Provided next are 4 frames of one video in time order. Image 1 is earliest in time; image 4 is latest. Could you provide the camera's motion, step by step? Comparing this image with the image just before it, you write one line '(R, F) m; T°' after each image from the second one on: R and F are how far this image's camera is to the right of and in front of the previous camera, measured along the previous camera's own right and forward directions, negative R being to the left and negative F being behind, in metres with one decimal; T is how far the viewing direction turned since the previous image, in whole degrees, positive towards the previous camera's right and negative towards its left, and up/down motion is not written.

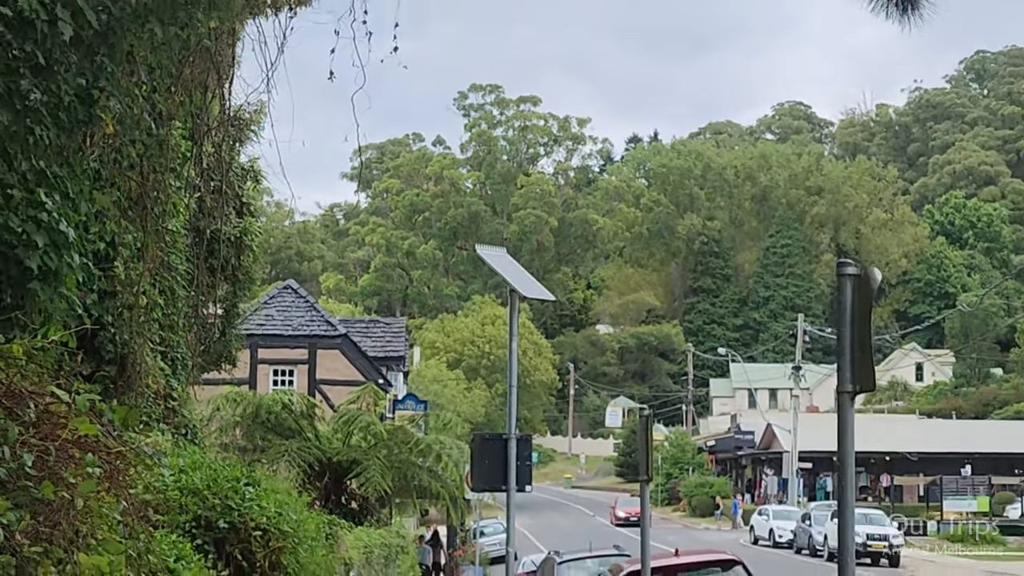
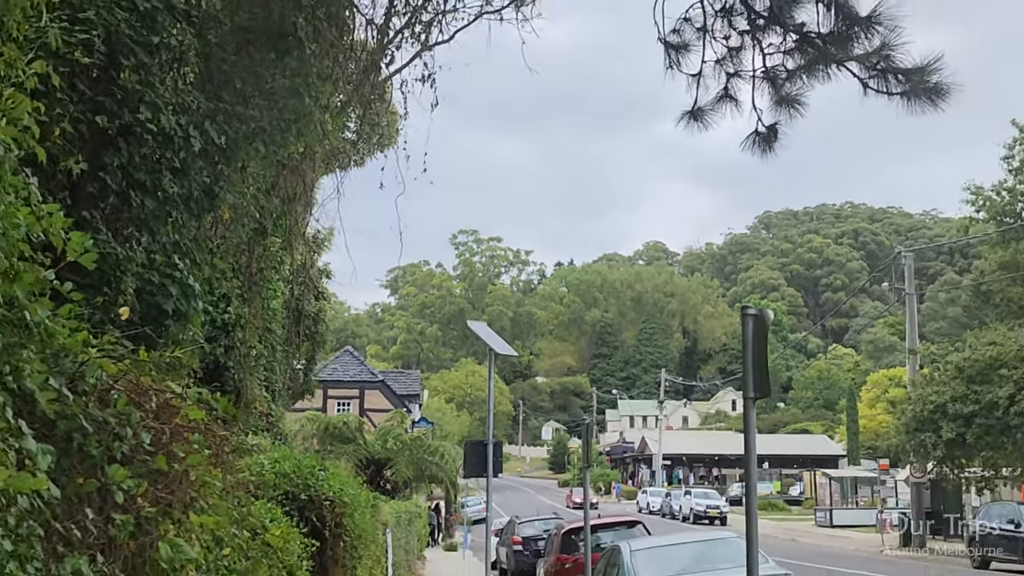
(+0.6, -2.7) m; -3°
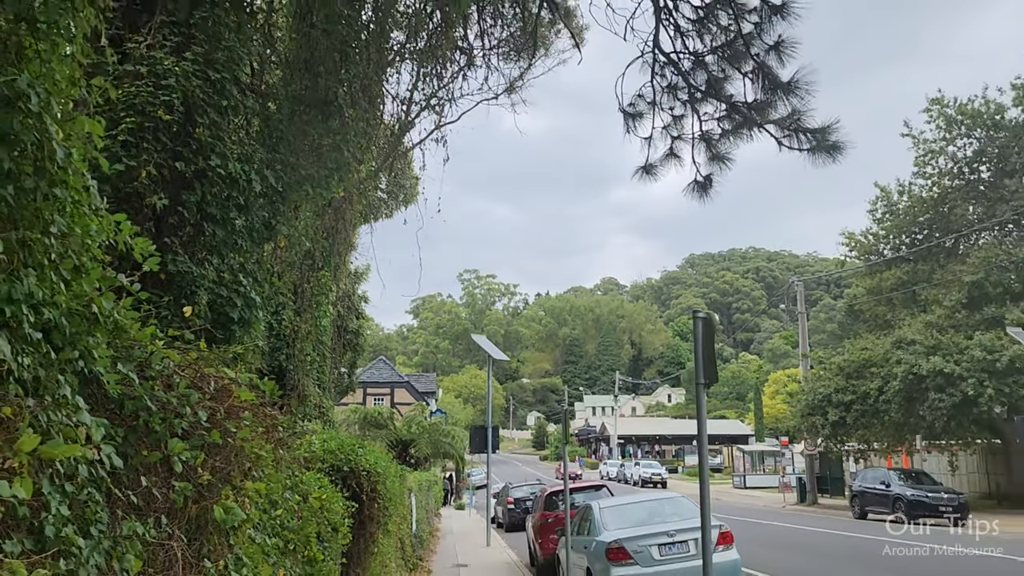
(+0.4, -2.5) m; -2°
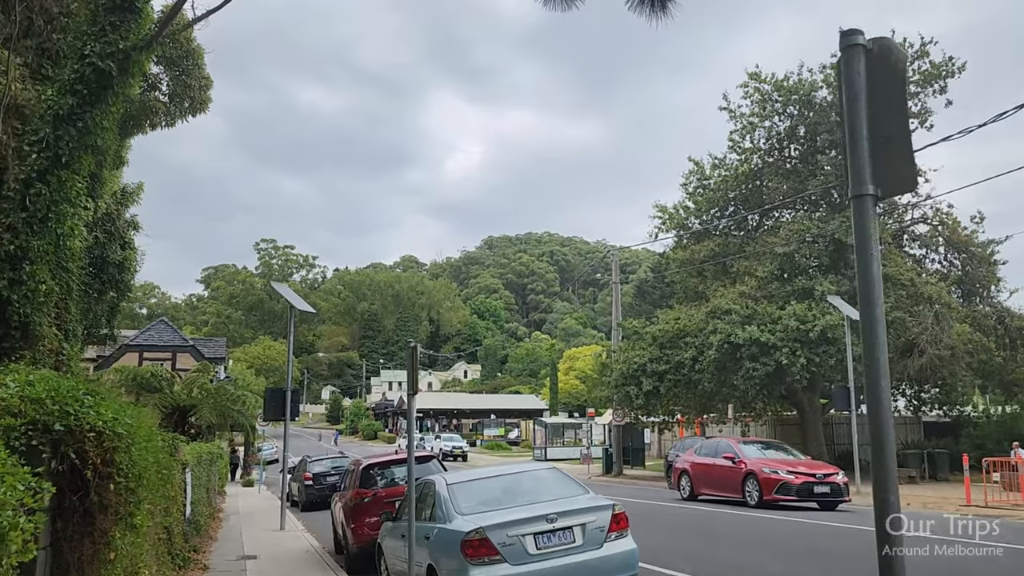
(0.0, +0.2) m; +14°
